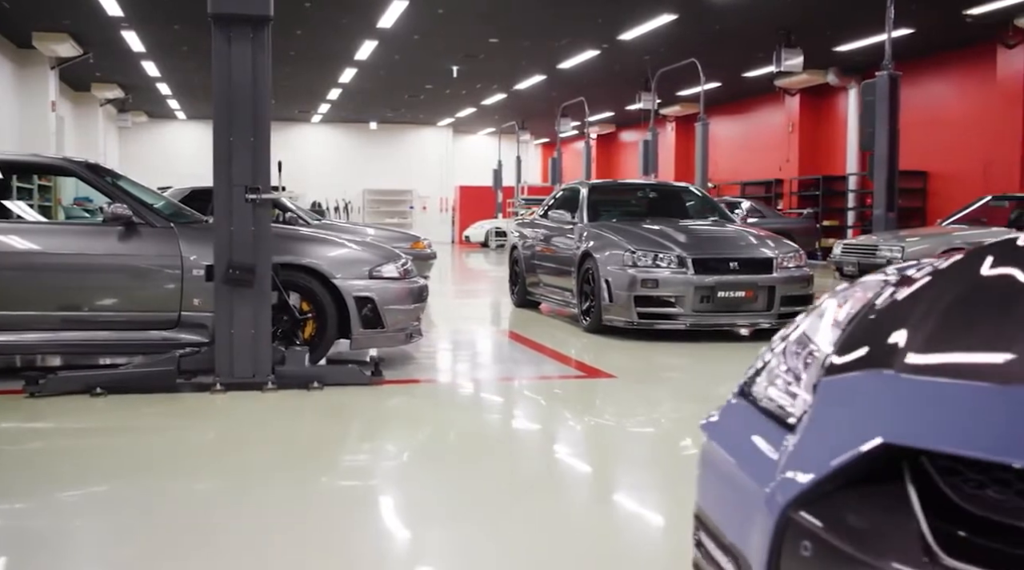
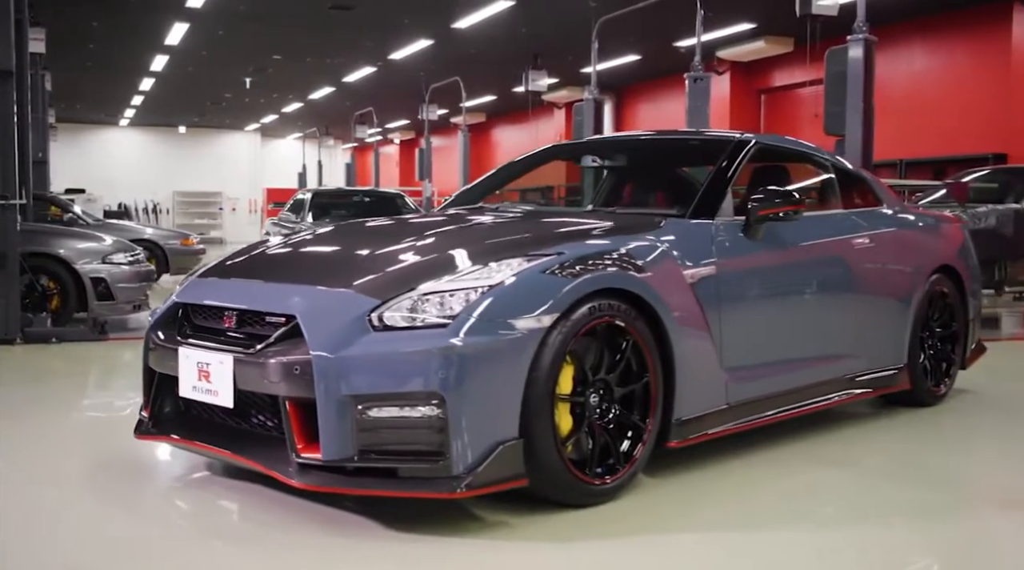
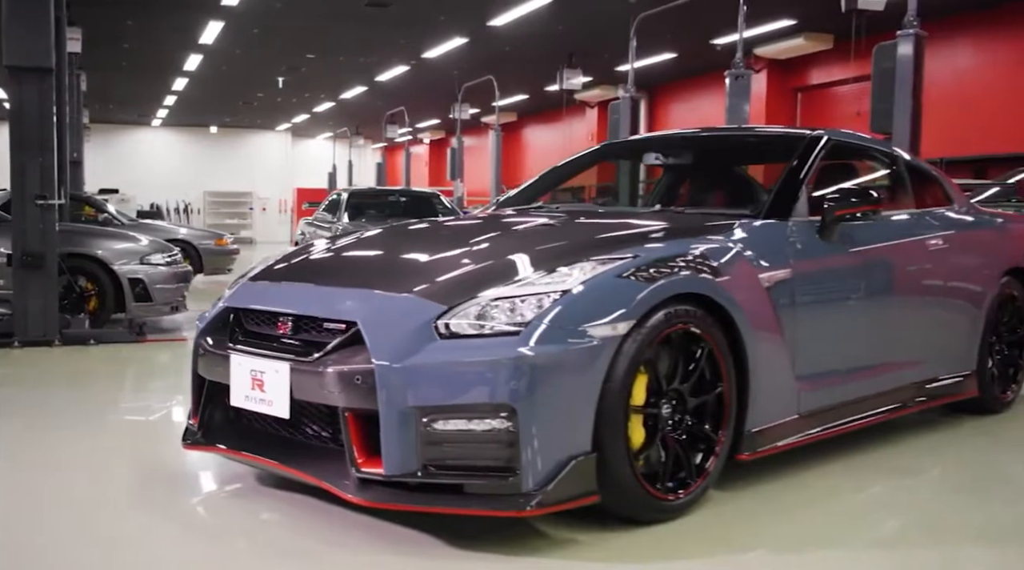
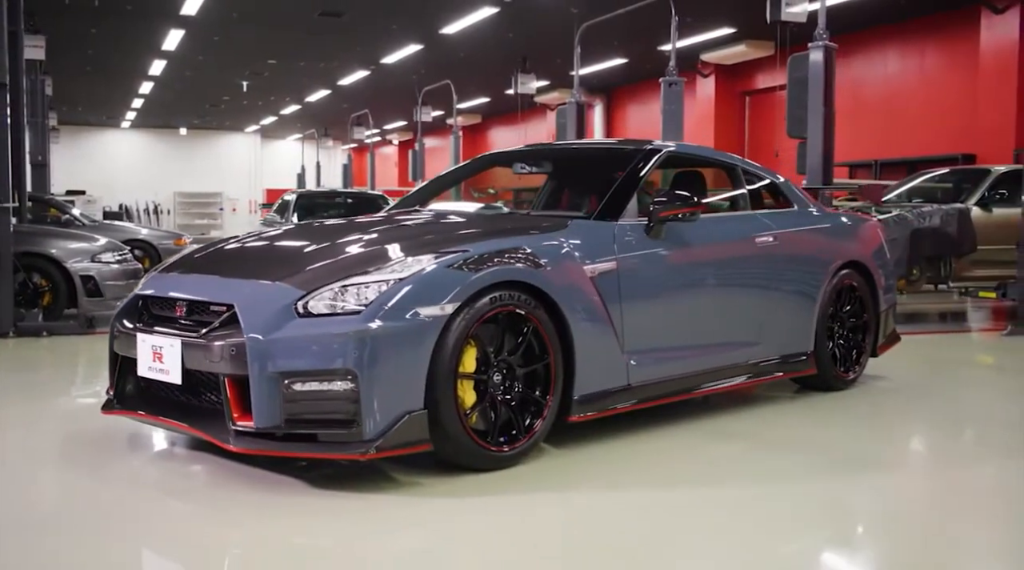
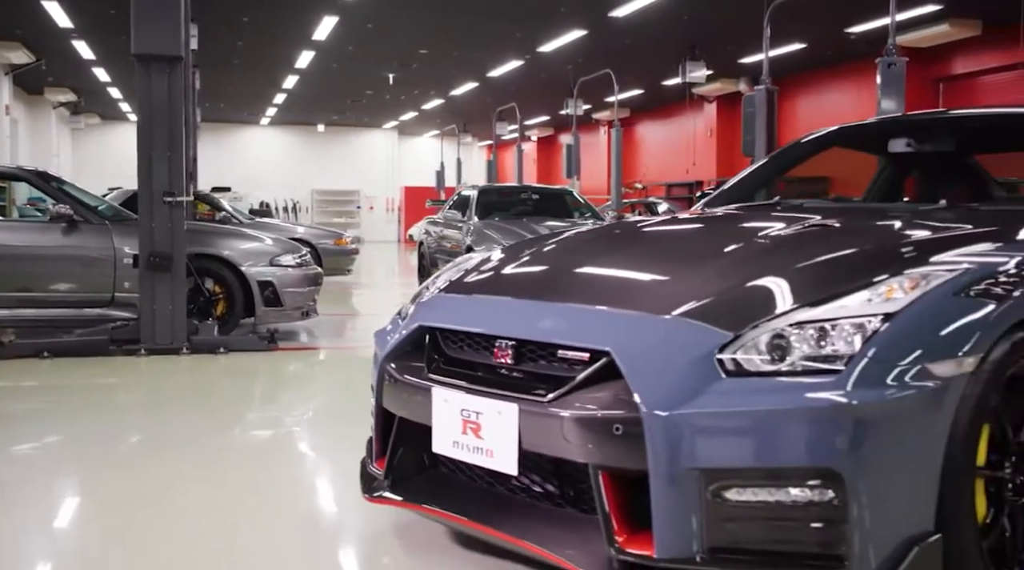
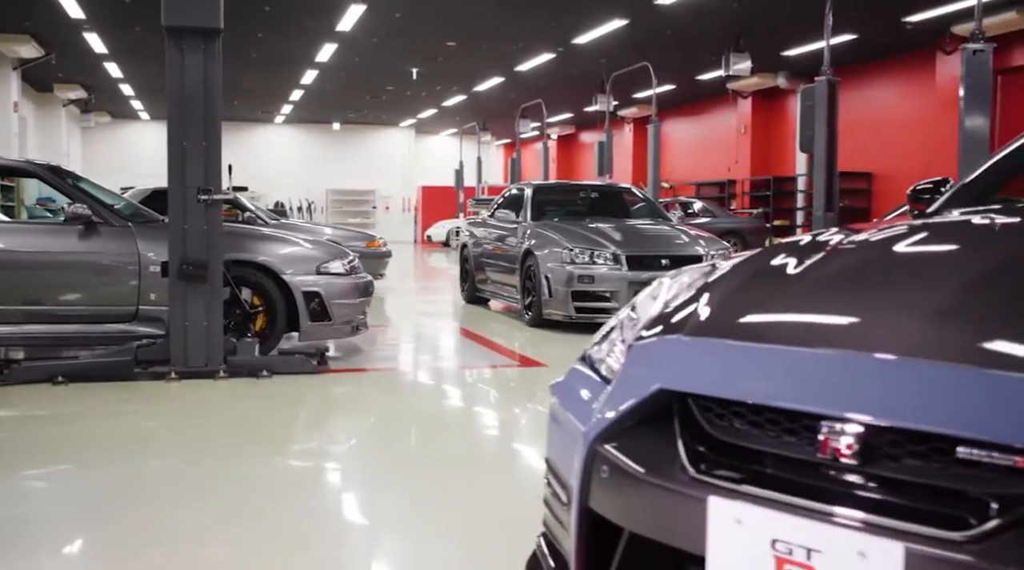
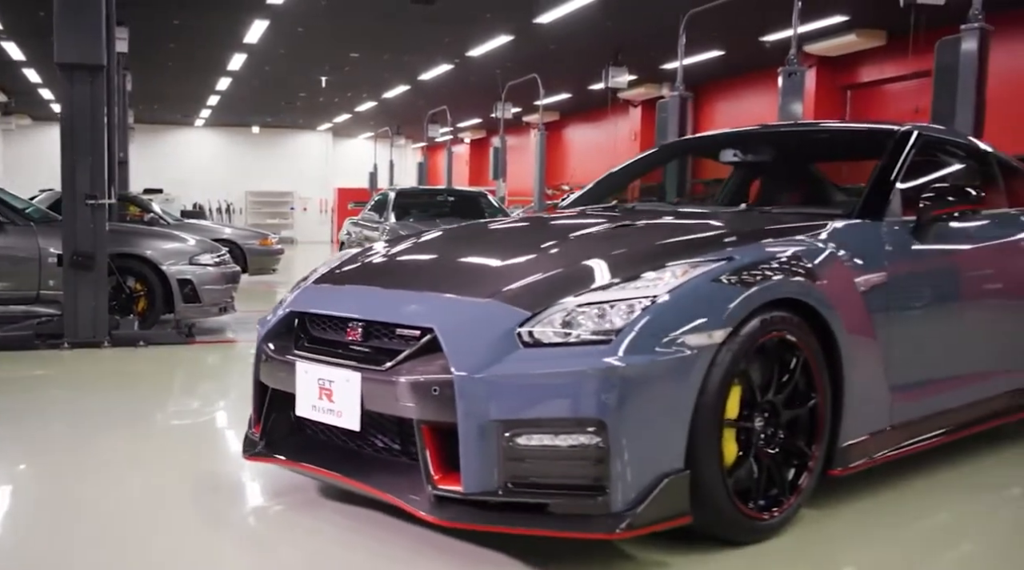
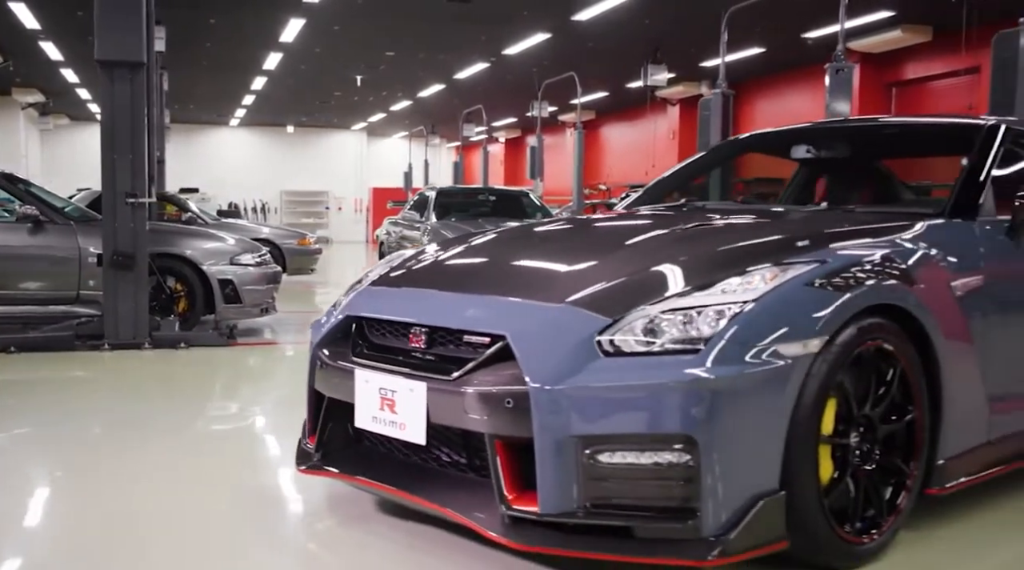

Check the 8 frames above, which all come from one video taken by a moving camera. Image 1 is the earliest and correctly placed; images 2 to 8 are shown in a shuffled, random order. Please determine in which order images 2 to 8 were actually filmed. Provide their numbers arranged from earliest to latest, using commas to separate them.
6, 5, 8, 7, 3, 2, 4
